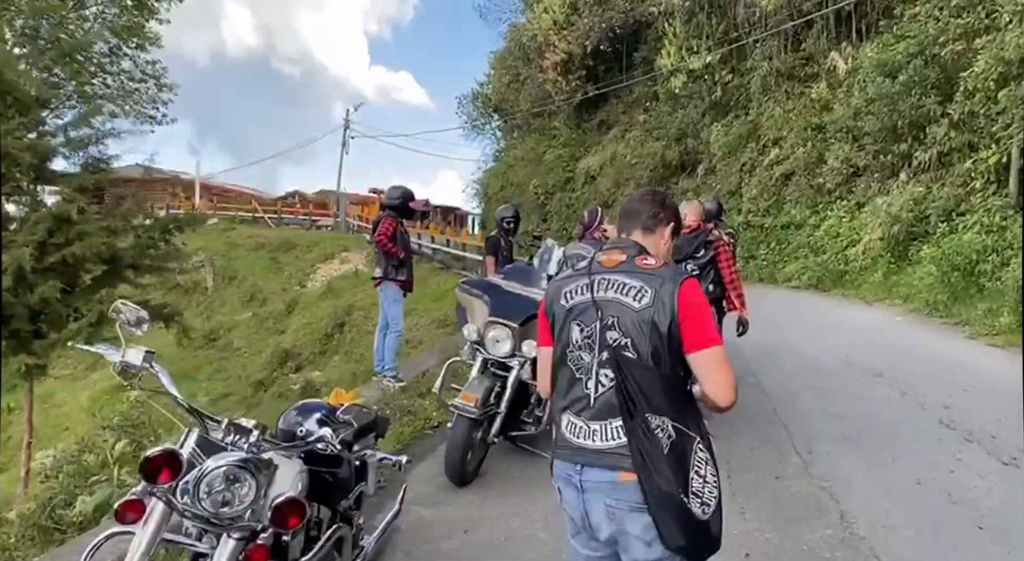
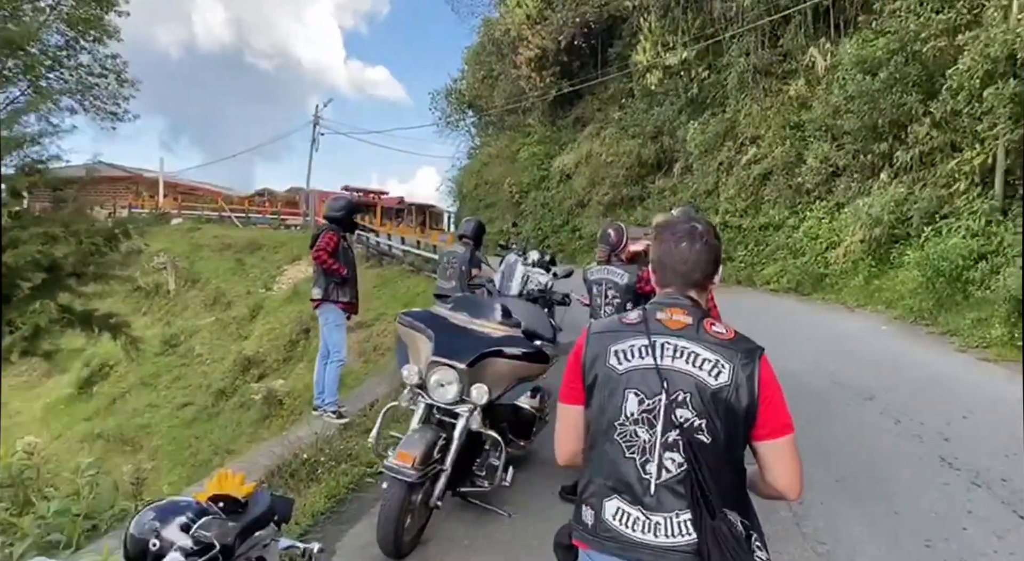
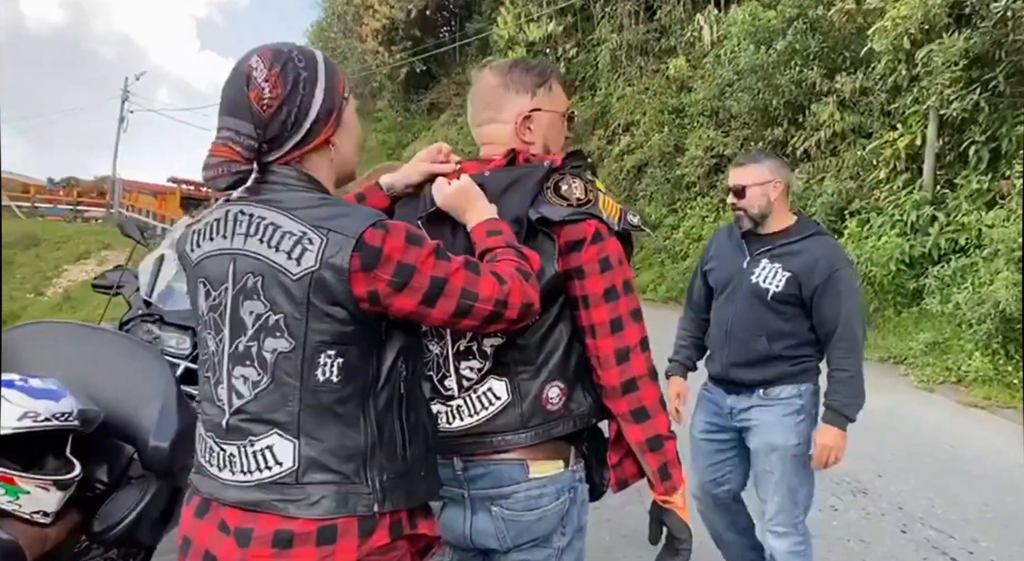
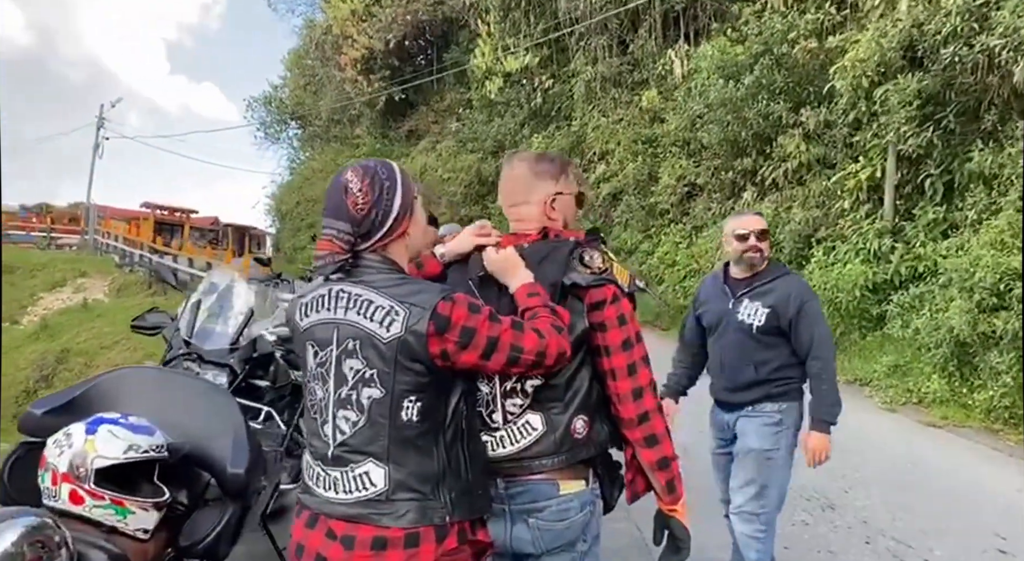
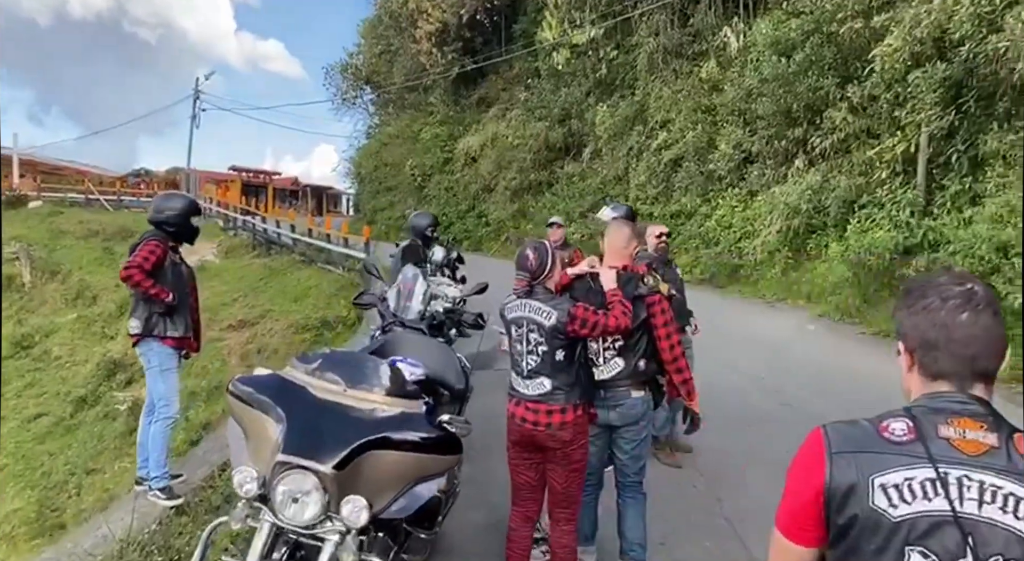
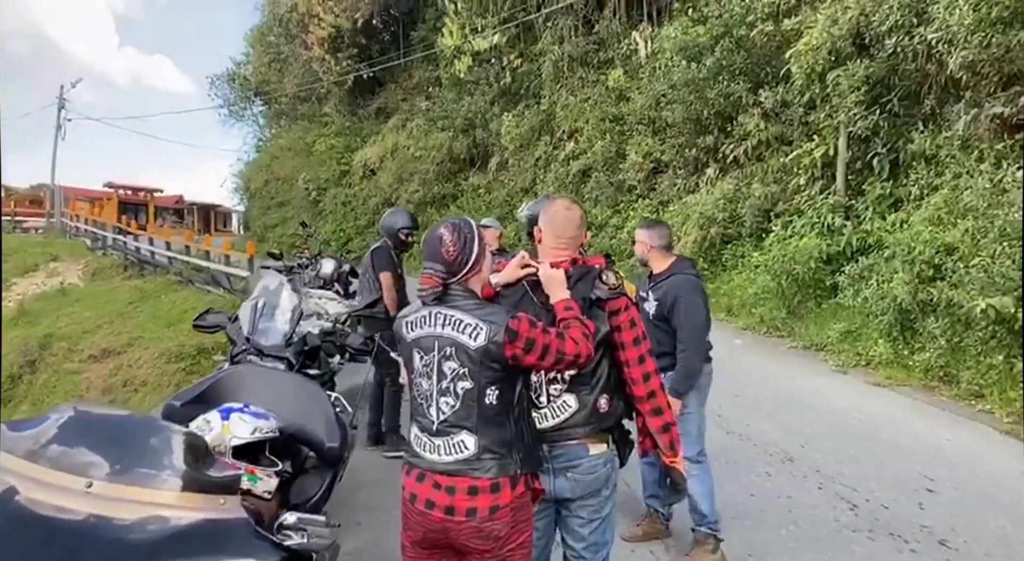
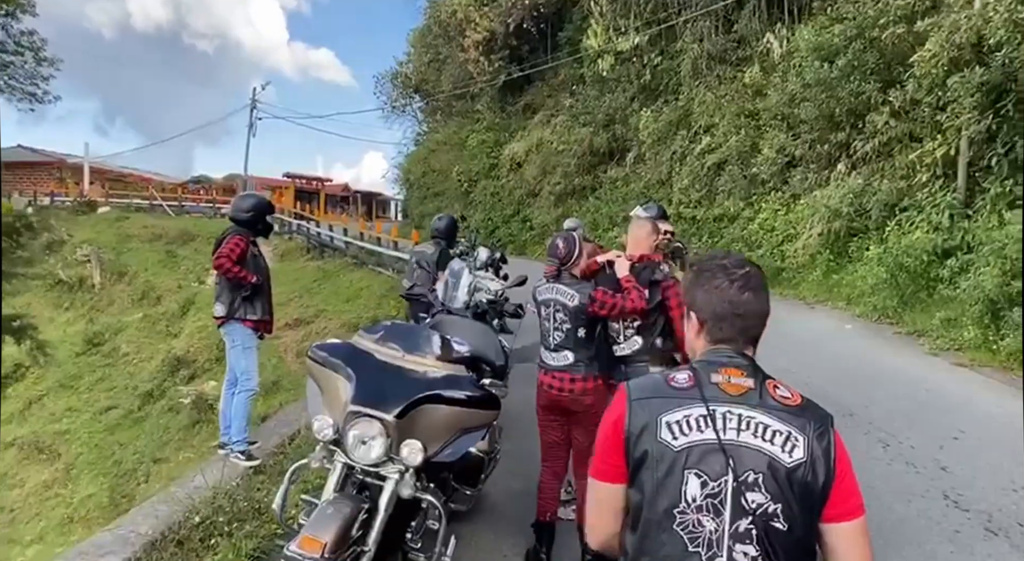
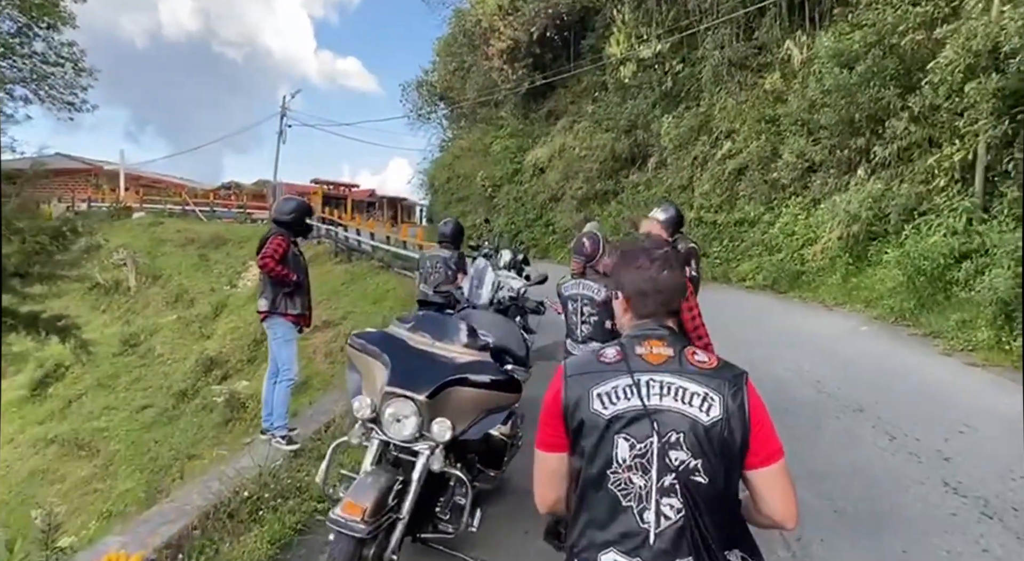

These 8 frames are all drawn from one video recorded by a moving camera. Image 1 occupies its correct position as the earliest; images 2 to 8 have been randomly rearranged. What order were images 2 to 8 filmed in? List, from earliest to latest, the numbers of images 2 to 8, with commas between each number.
2, 8, 7, 5, 6, 4, 3
